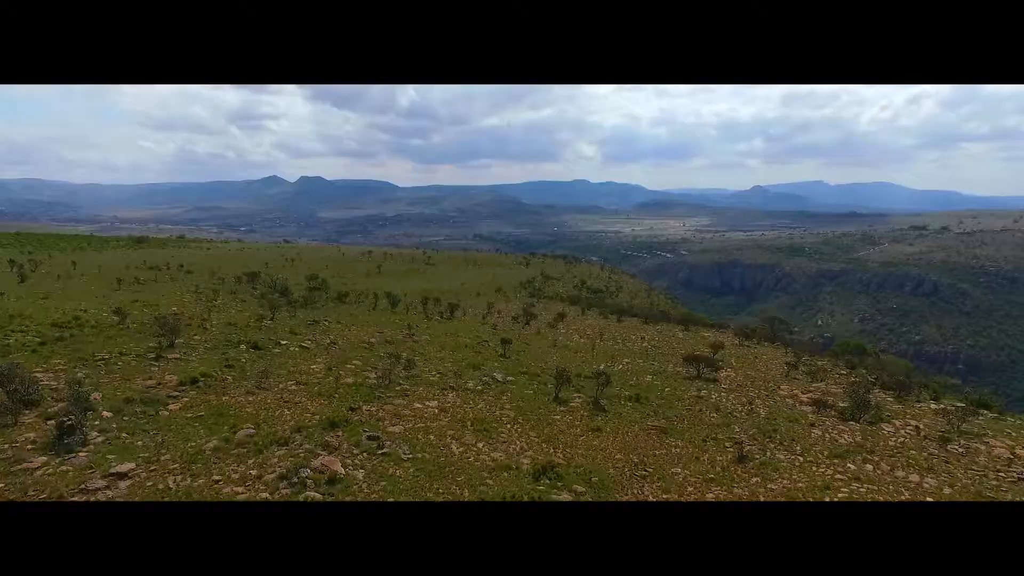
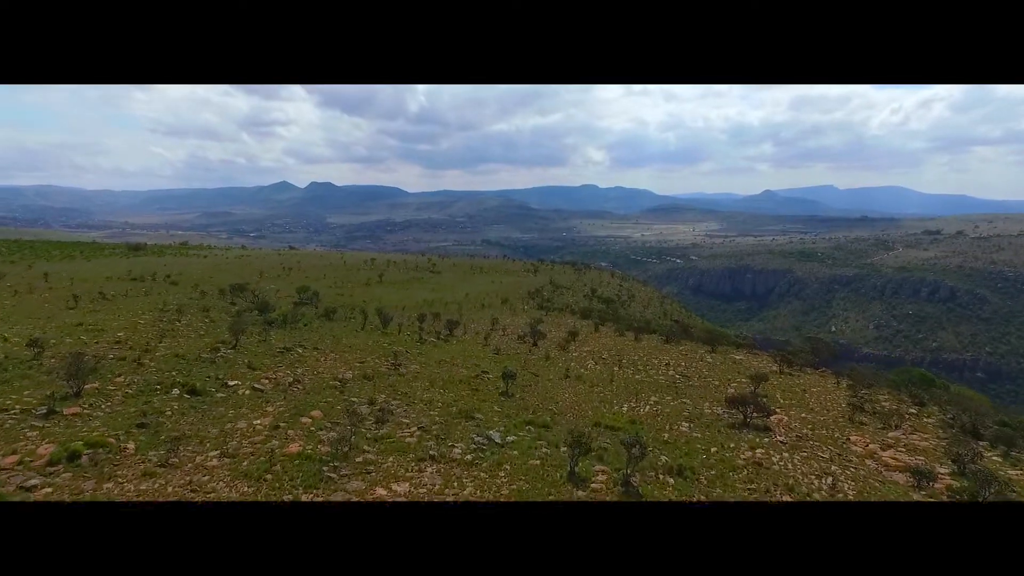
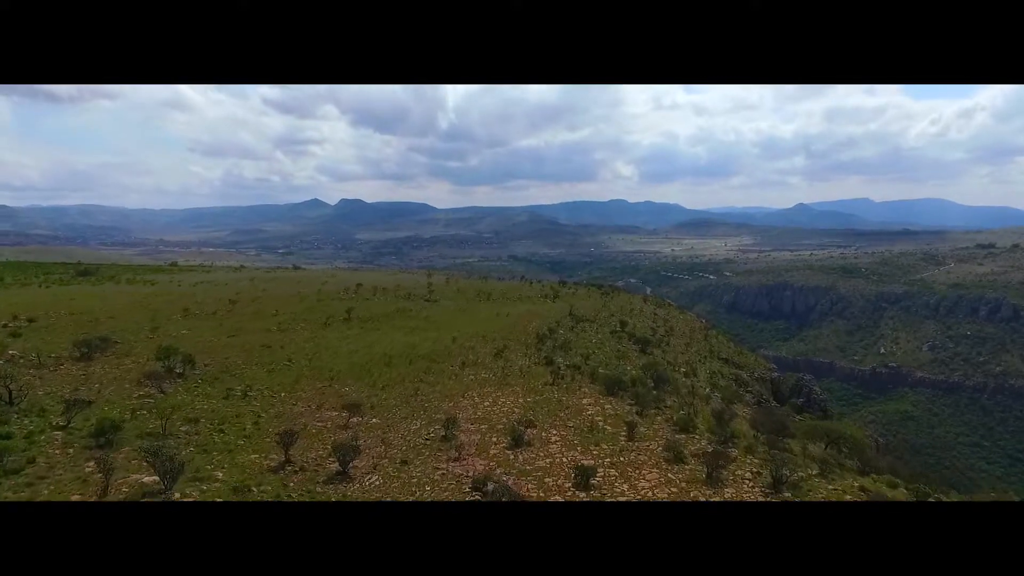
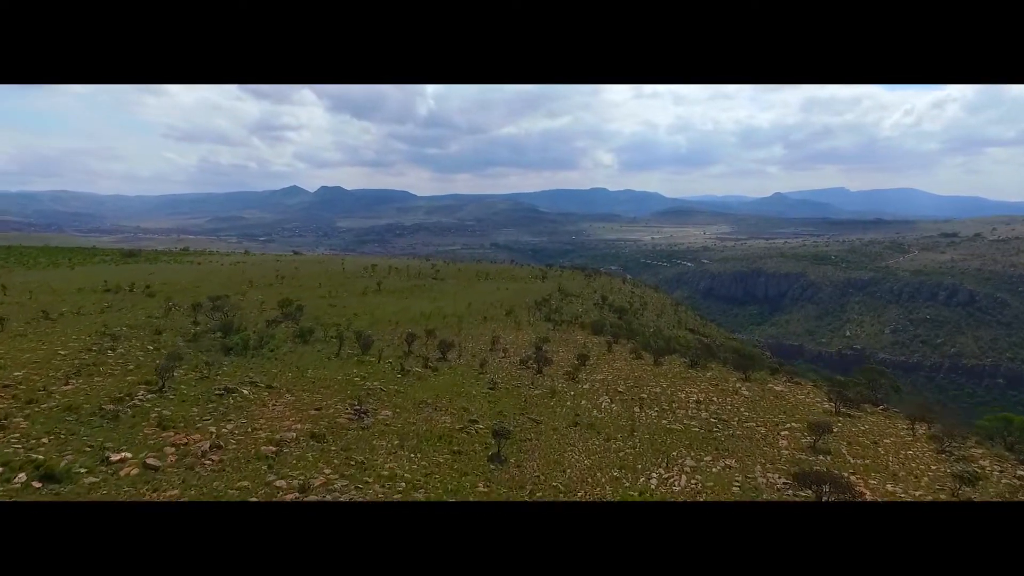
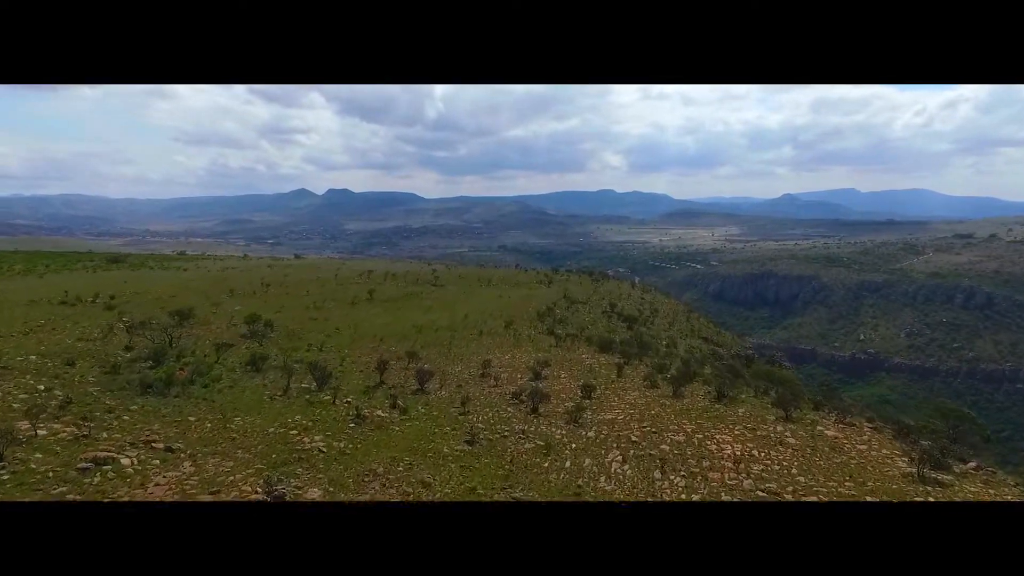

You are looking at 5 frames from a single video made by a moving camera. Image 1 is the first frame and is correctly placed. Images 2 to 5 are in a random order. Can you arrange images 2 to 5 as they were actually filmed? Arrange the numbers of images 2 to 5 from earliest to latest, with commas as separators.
2, 4, 5, 3
